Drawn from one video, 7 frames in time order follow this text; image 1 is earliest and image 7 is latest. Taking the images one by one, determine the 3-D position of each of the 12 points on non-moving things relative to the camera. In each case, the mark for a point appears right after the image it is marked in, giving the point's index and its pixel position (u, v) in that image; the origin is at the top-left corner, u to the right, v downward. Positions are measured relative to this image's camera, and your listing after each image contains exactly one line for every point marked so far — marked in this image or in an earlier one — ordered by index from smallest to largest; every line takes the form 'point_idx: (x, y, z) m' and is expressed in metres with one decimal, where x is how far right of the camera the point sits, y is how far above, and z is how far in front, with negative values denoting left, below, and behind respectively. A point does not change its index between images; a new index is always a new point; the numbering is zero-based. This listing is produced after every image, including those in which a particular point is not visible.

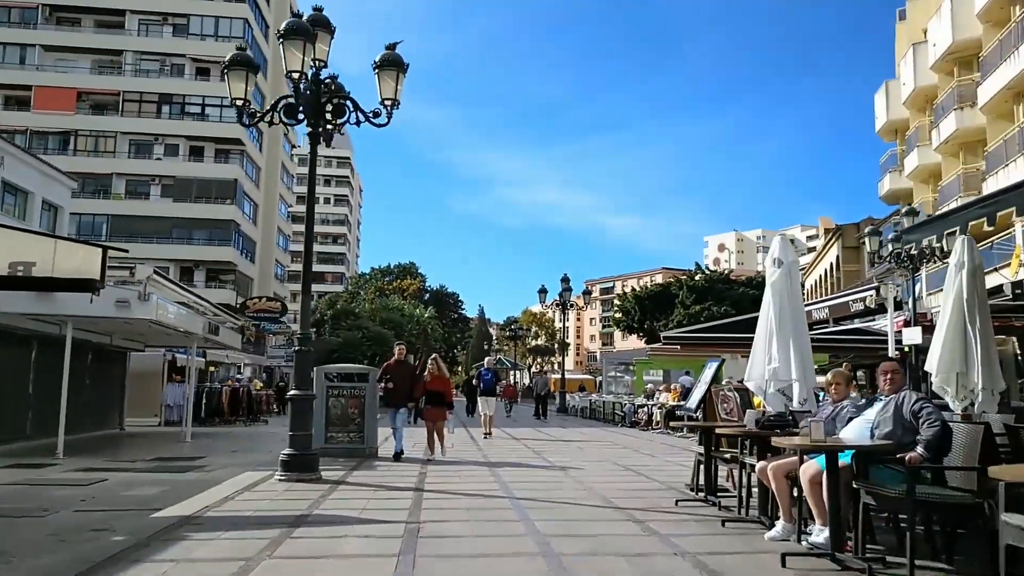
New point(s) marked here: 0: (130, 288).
0: (-7.1, 0.0, +15.2) m
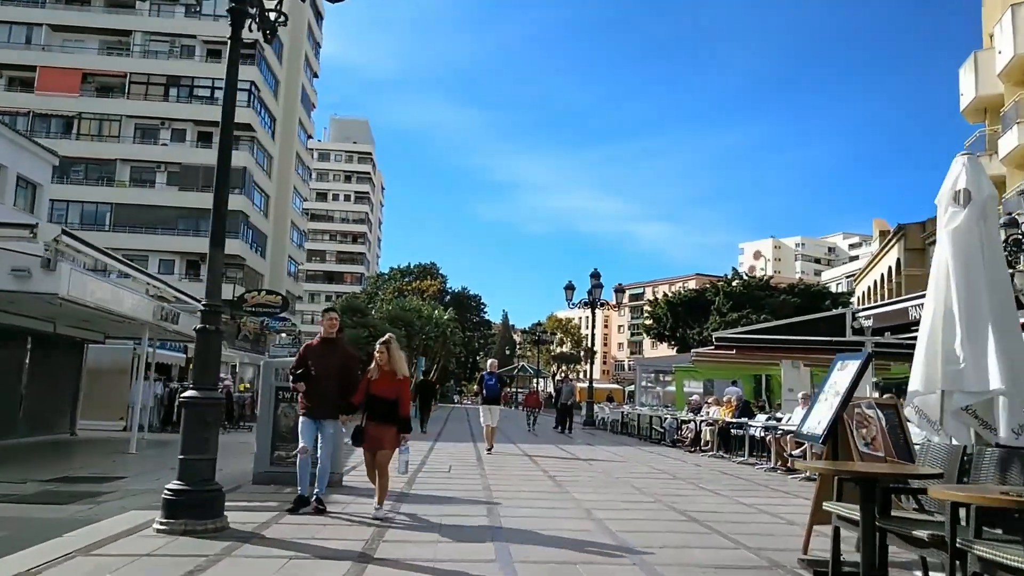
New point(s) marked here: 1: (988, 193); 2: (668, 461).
0: (-6.9, +0.5, +11.7) m
1: (+3.4, +0.7, +5.8) m
2: (+2.8, -3.1, +14.9) m
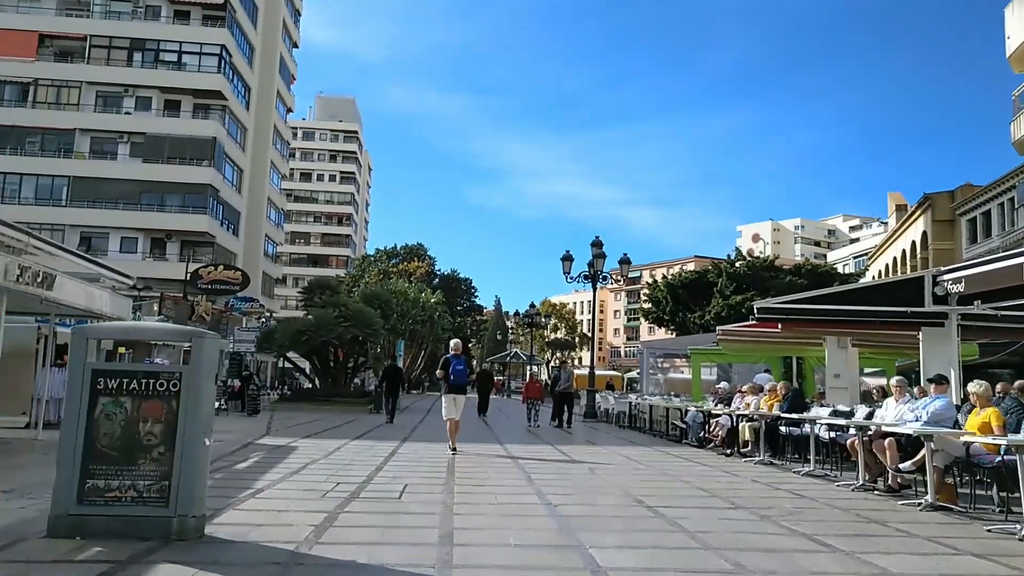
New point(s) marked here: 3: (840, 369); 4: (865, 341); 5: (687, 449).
0: (-7.1, +1.1, +7.9) m
1: (+3.3, +1.2, +2.1) m
2: (+2.6, -2.5, +11.2) m
3: (+6.6, -1.6, +16.5) m
4: (+7.3, -1.1, +16.9) m
5: (+3.1, -2.9, +14.6) m
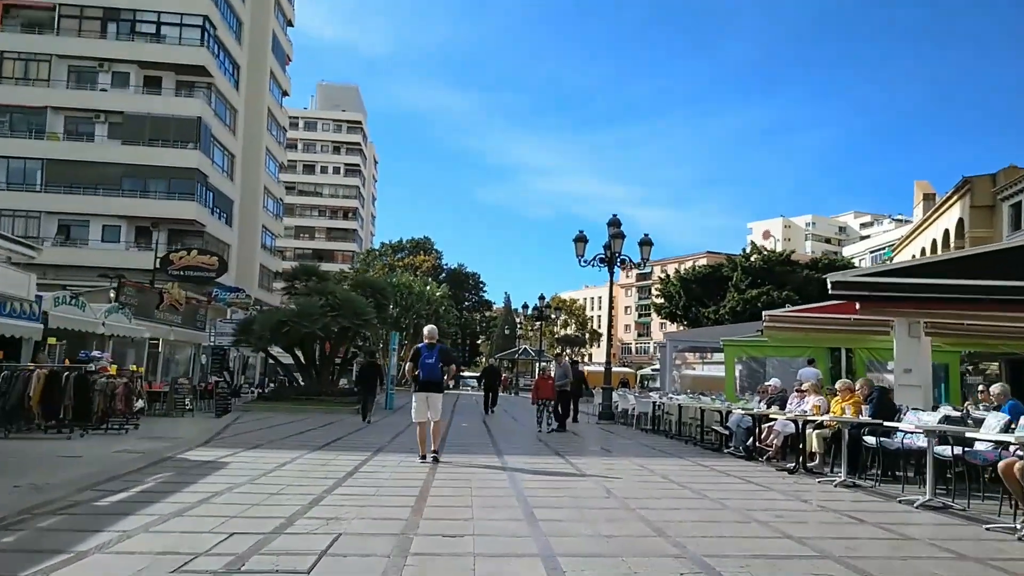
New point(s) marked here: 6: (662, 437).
0: (-7.1, +1.4, +5.1) m
1: (+3.1, +1.5, -0.8) m
2: (+2.6, -2.1, +8.3) m
3: (+6.6, -1.2, +13.5) m
4: (+7.3, -0.7, +14.0) m
5: (+3.1, -2.5, +11.7) m
6: (+3.0, -3.0, +16.1) m
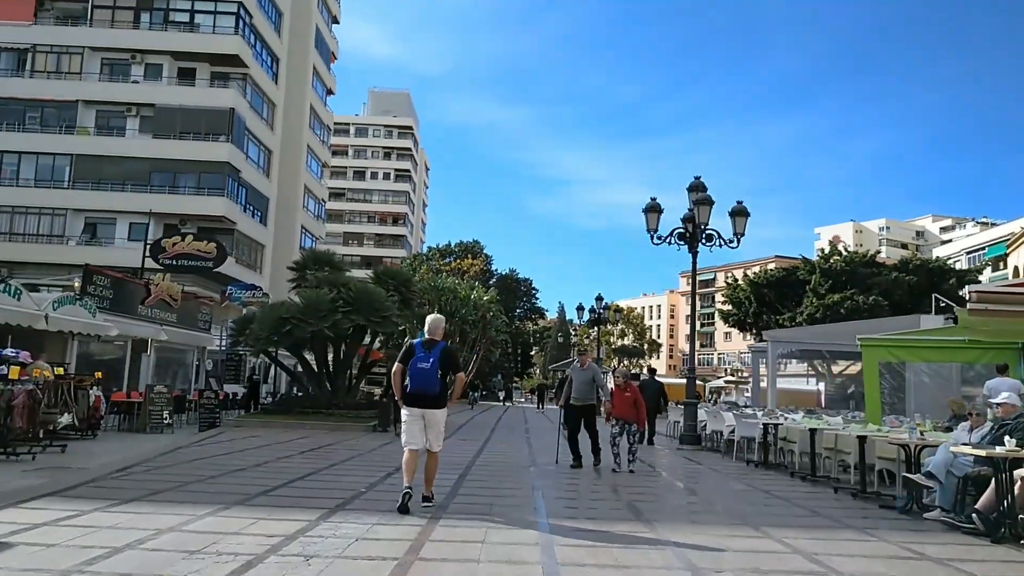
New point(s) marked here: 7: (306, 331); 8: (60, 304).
0: (-7.1, +2.0, +0.8) m
1: (+2.7, +2.2, -5.8) m
2: (+2.8, -1.6, +3.3) m
3: (+7.2, -0.8, +8.3) m
4: (+7.9, -0.3, +8.7) m
5: (+3.6, -2.0, +6.7) m
6: (+3.7, -2.6, +11.0) m
7: (-5.0, -1.1, +19.8) m
8: (-8.7, -0.3, +15.9) m
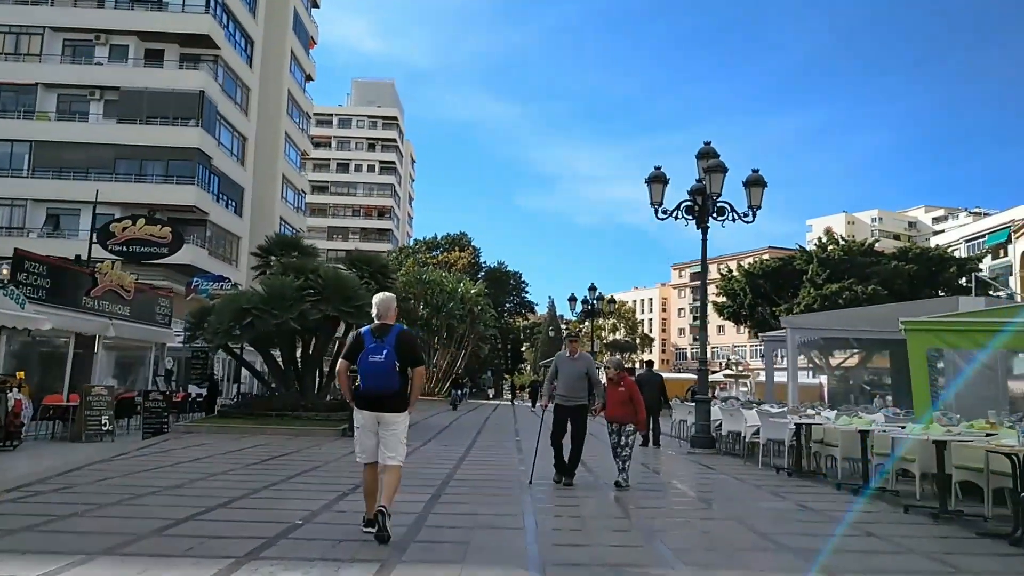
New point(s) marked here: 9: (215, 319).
0: (-7.2, +2.1, -1.3) m
1: (+2.7, +2.4, -7.7) m
2: (+2.7, -1.3, +1.4) m
3: (+7.1, -0.5, +6.4) m
4: (+7.8, +0.1, +6.8) m
5: (+3.5, -1.8, +4.7) m
6: (+3.5, -2.3, +9.1) m
7: (-5.3, -0.8, +17.8) m
8: (-9.0, -0.1, +13.8) m
9: (-6.6, -0.7, +18.3) m
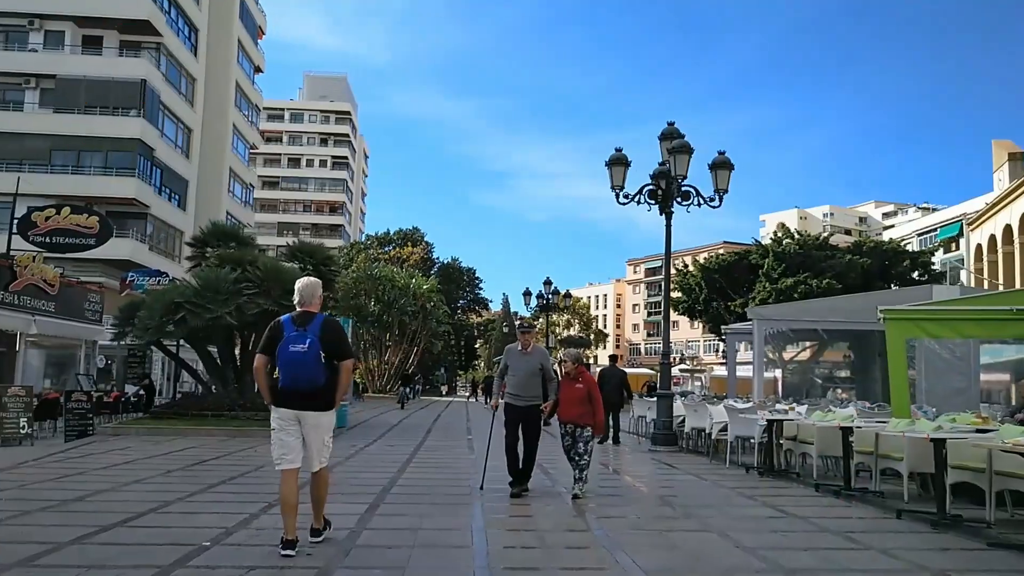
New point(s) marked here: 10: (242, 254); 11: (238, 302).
0: (-7.1, +2.2, -2.6) m
1: (+3.1, +2.5, -8.5) m
2: (+2.6, -1.2, +0.6) m
3: (+6.7, -0.3, +5.8) m
4: (+7.4, +0.2, +6.3) m
5: (+3.2, -1.6, +4.0) m
6: (+3.0, -2.1, +8.4) m
7: (-6.2, -0.6, +16.6) m
8: (-9.7, +0.1, +12.4) m
9: (-7.6, -0.5, +17.0) m
10: (-6.0, +0.7, +18.3) m
11: (-5.6, -0.3, +16.8) m
